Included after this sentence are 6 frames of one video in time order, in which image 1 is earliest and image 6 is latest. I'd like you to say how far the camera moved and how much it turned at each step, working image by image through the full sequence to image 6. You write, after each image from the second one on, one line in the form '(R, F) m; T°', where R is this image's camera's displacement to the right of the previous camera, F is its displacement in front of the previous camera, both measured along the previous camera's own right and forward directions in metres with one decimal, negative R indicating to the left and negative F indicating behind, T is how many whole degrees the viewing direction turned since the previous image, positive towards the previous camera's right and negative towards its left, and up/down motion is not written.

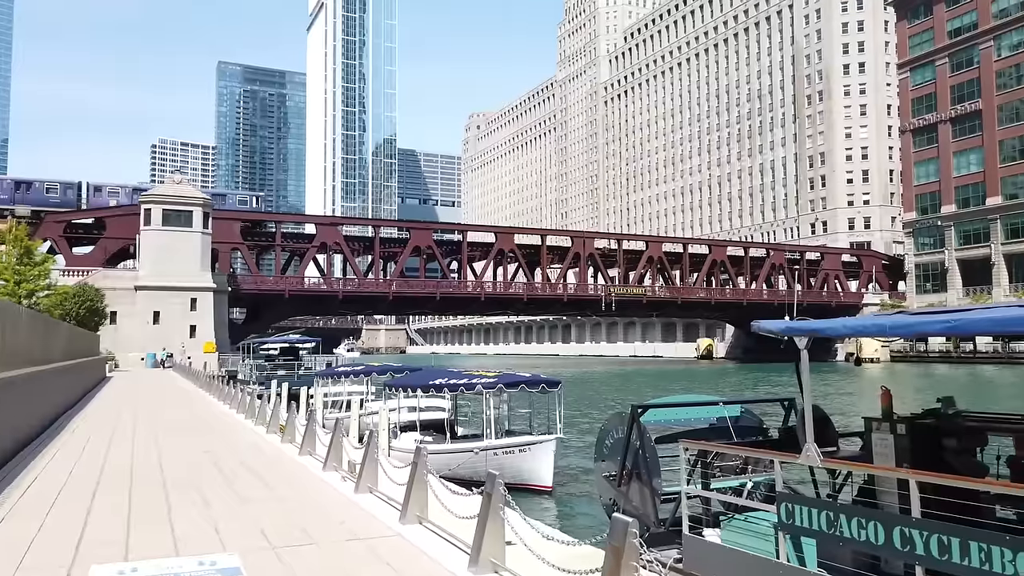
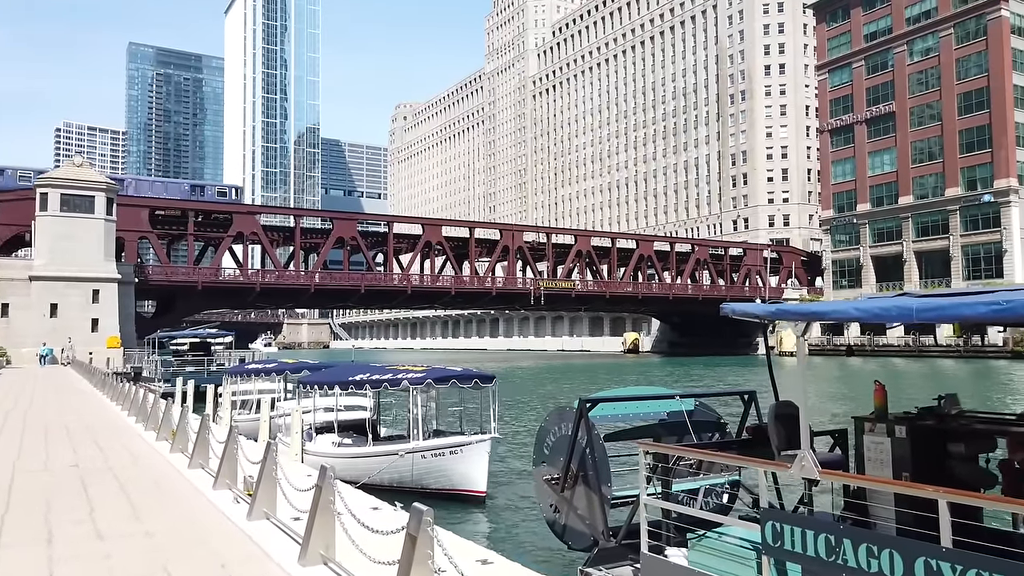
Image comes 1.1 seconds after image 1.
(0.0, +1.1) m; +5°
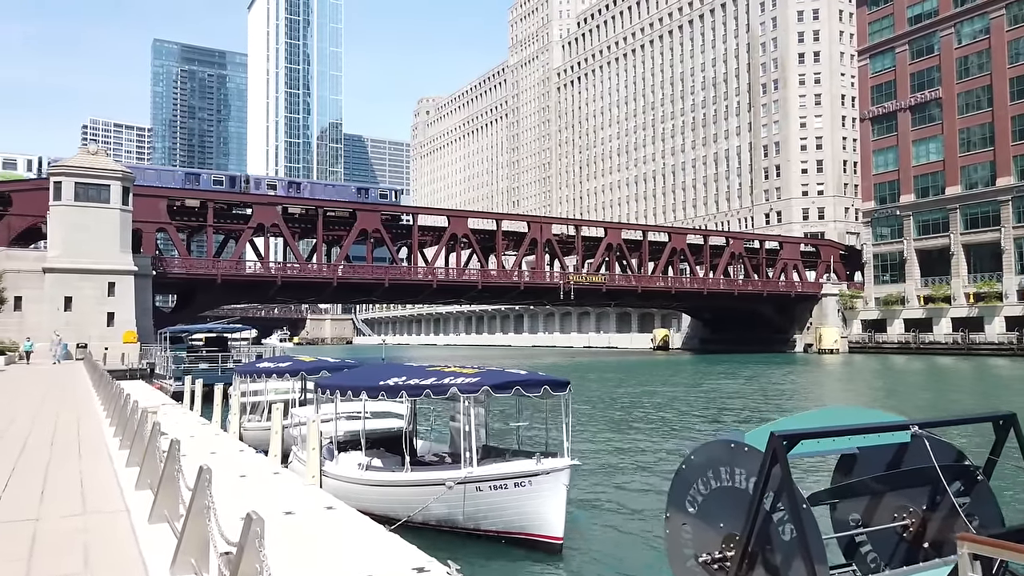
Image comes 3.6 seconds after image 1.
(-0.6, +2.3) m; -2°
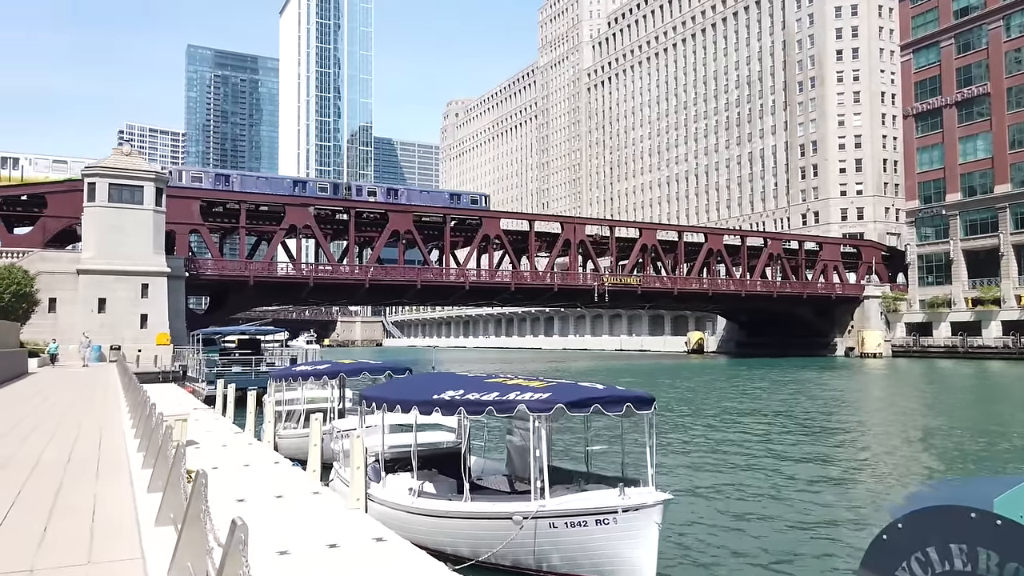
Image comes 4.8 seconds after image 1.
(-0.4, +1.0) m; -2°
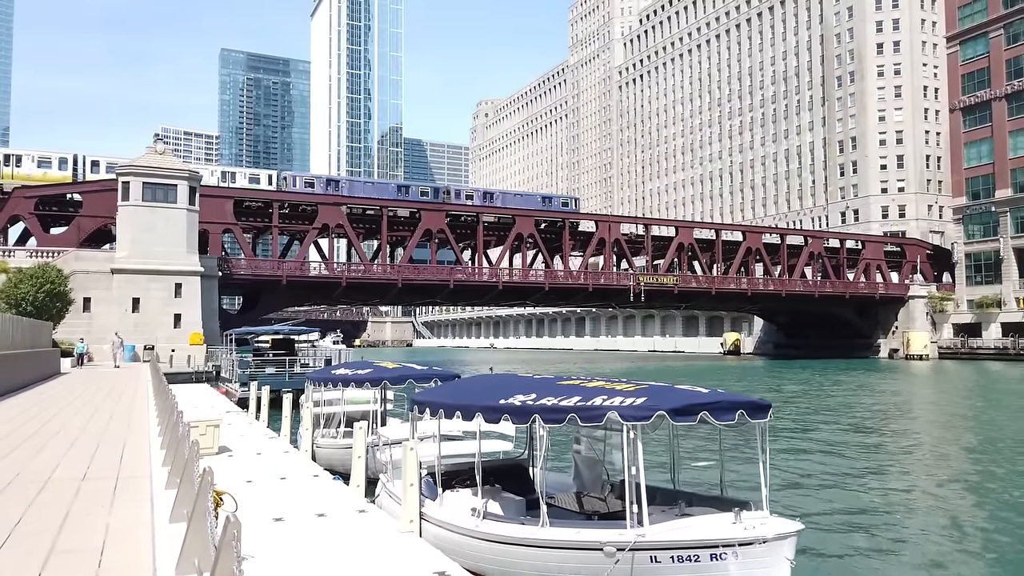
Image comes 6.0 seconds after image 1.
(-0.4, +1.0) m; -2°
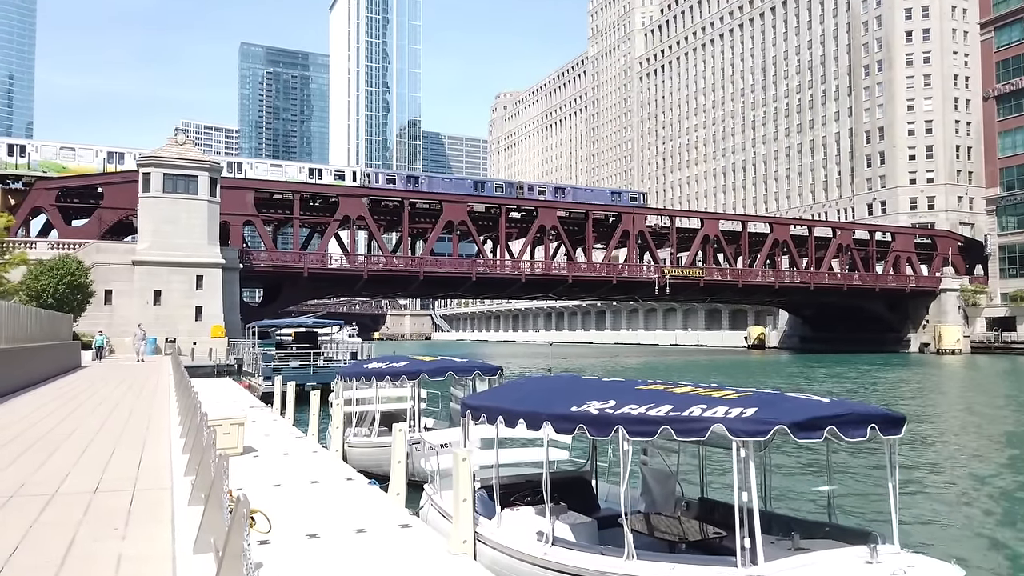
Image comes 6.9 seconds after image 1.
(-0.4, +0.8) m; -1°
